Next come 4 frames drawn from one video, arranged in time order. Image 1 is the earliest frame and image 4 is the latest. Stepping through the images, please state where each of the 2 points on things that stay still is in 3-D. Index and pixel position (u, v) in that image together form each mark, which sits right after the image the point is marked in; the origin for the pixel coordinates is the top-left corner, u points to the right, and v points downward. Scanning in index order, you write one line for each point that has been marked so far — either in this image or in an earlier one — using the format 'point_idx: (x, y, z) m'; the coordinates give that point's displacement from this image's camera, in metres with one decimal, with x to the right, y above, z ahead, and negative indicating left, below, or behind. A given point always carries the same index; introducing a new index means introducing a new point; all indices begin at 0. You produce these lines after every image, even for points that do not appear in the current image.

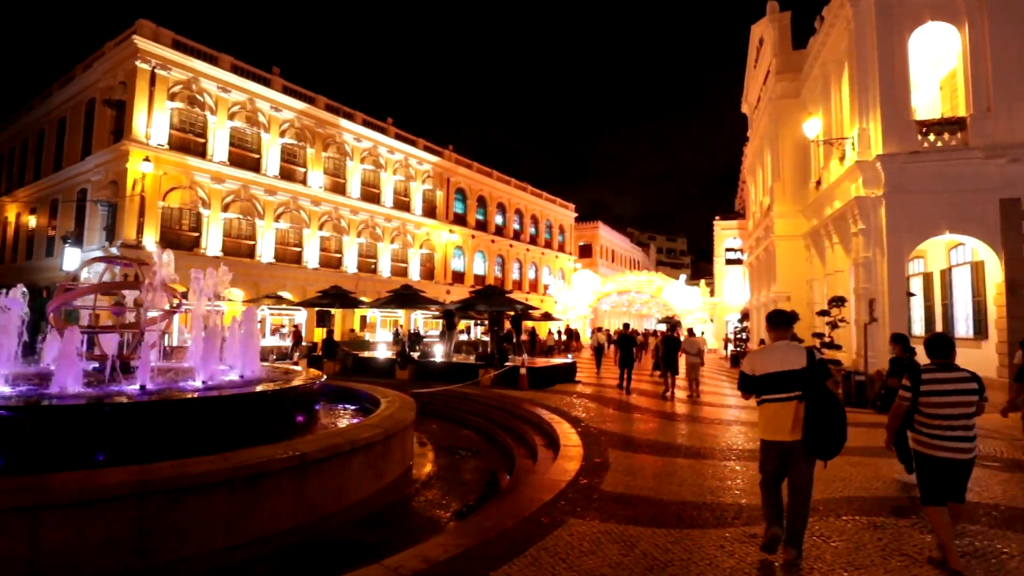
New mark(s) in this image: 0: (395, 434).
0: (-1.5, -1.9, +7.3) m
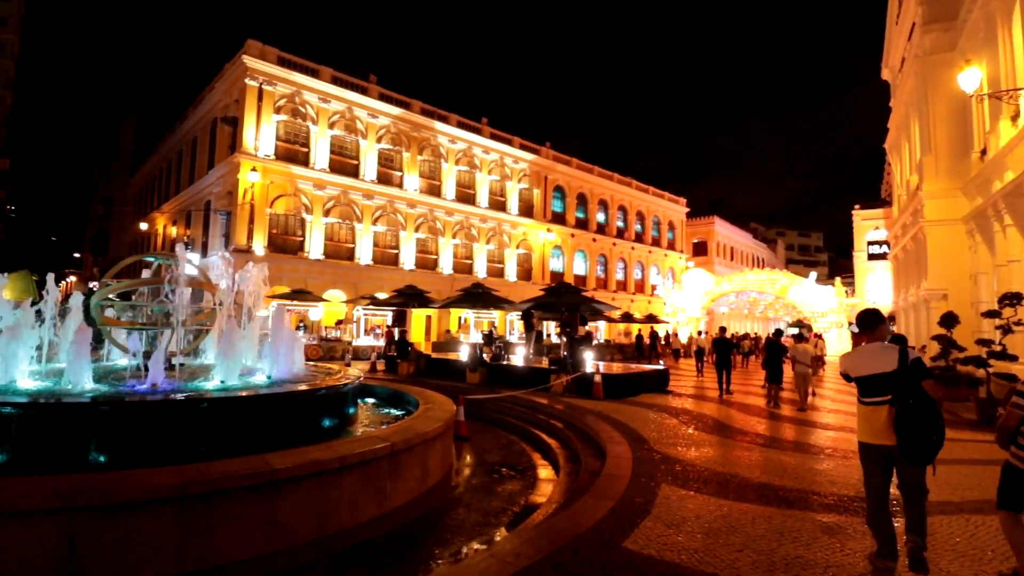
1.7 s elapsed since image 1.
0: (-1.1, -1.9, +6.3) m
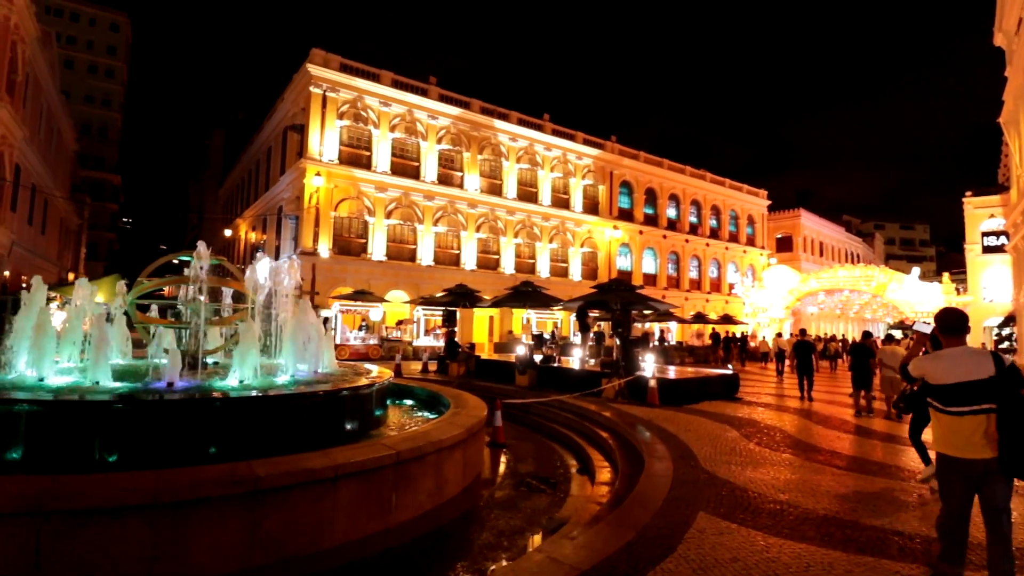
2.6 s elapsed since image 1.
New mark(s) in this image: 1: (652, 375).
0: (-0.9, -1.8, +5.8) m
1: (+2.9, -1.8, +11.3) m
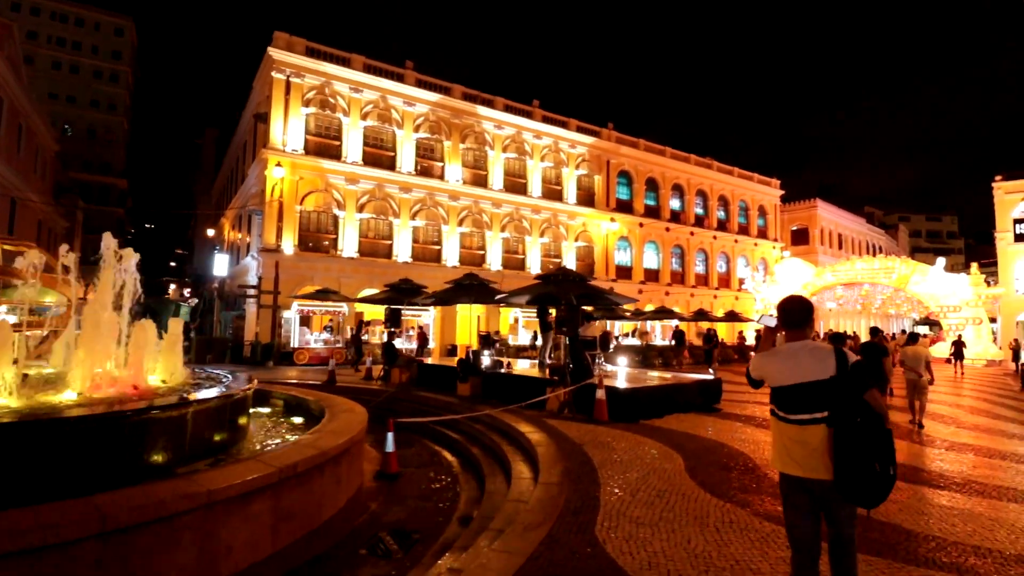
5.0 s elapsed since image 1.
0: (-2.4, -1.7, +4.0) m
1: (+1.6, -1.6, +9.3) m
